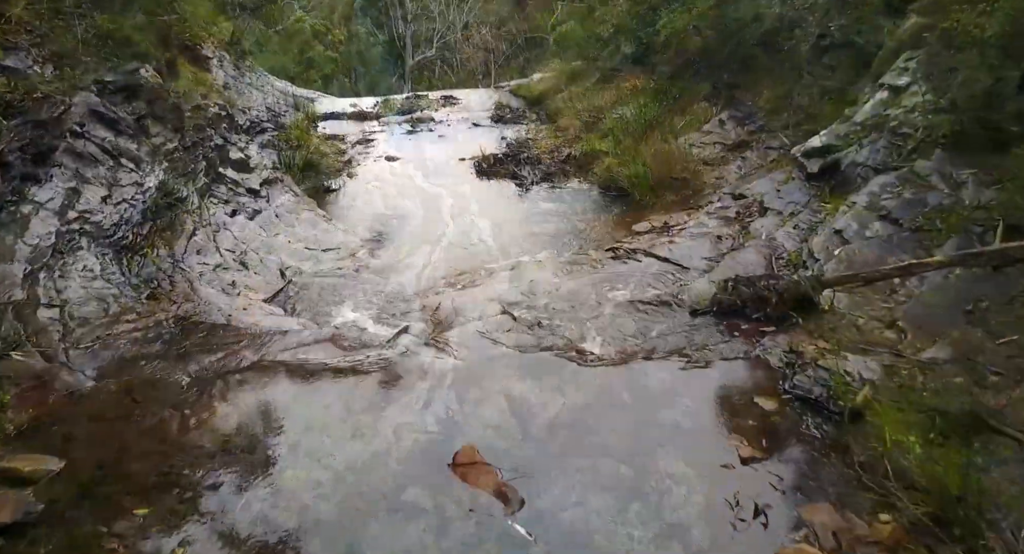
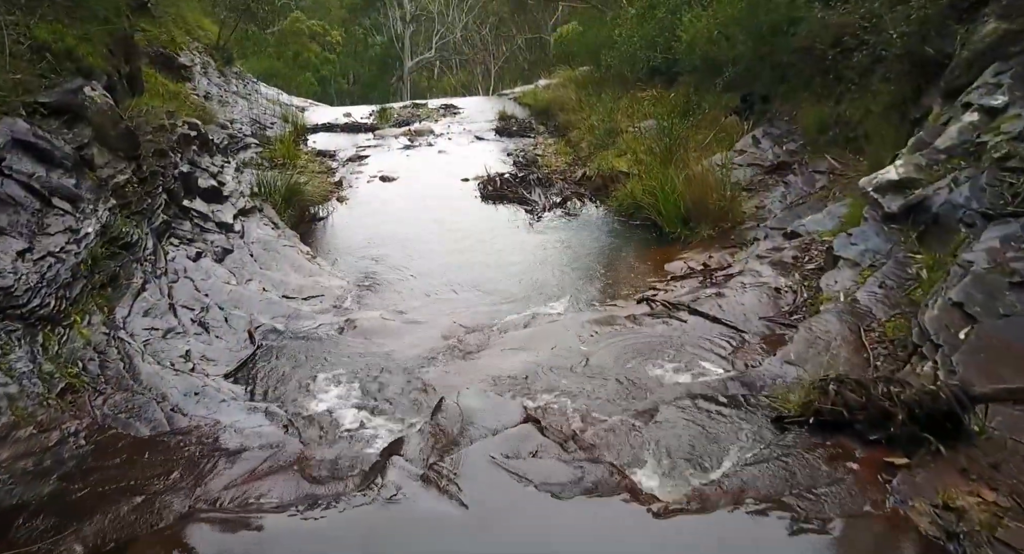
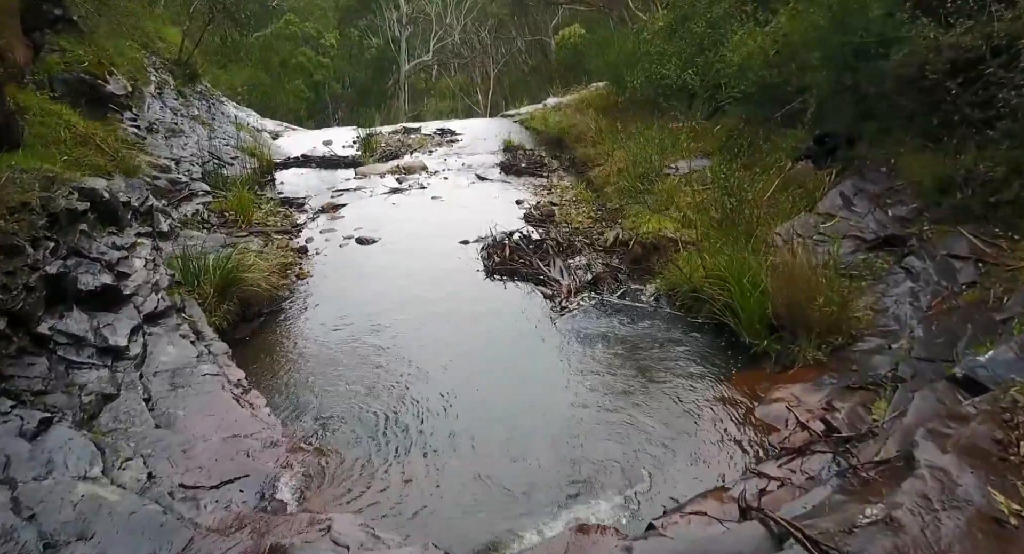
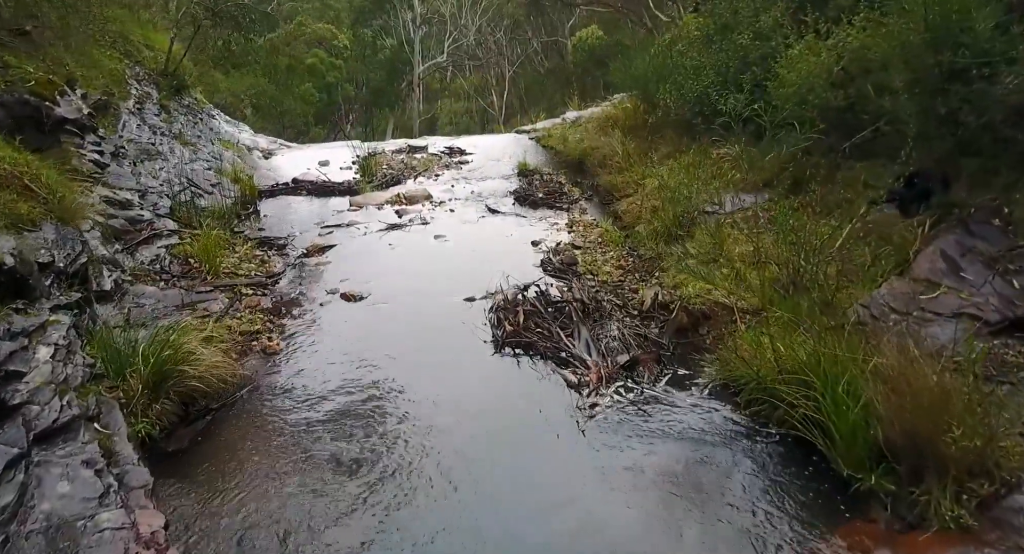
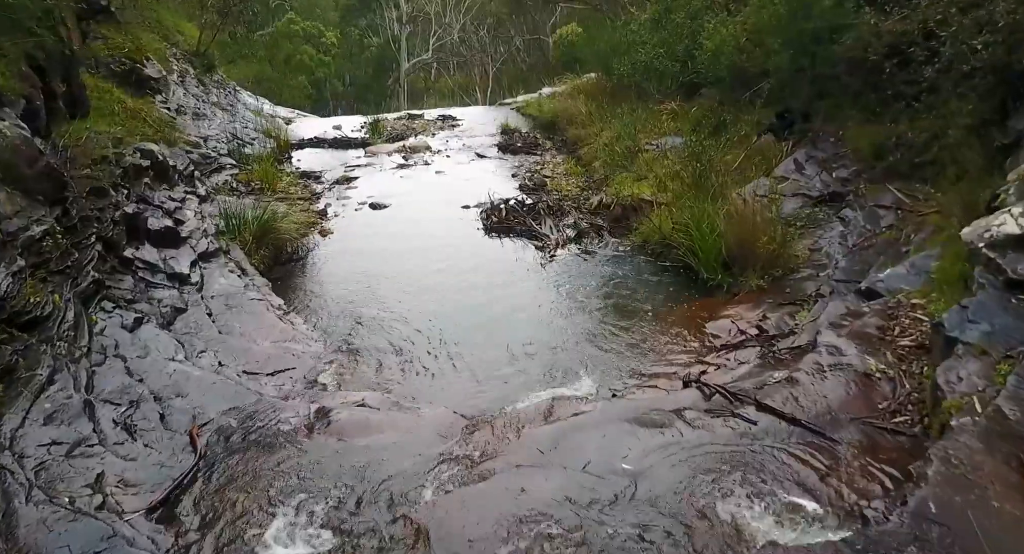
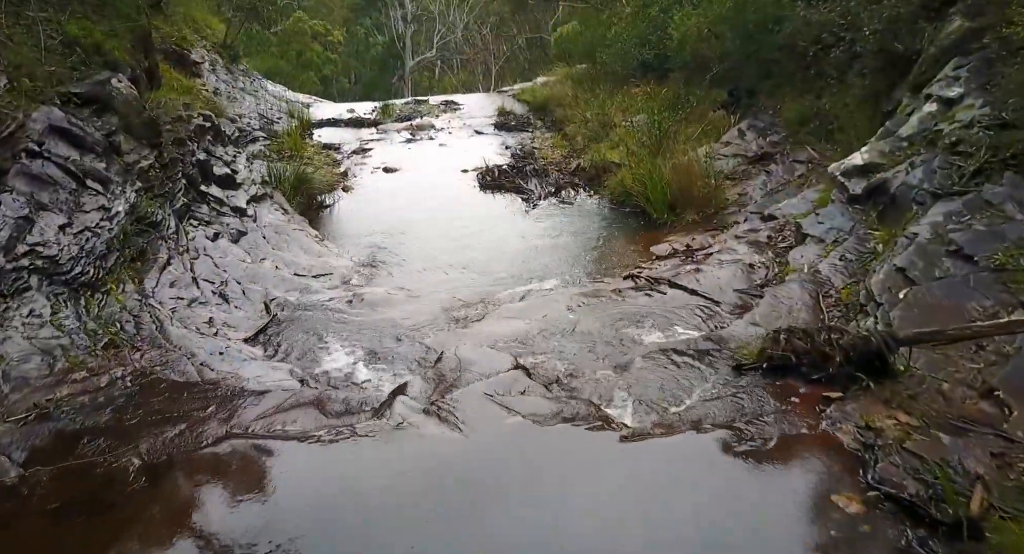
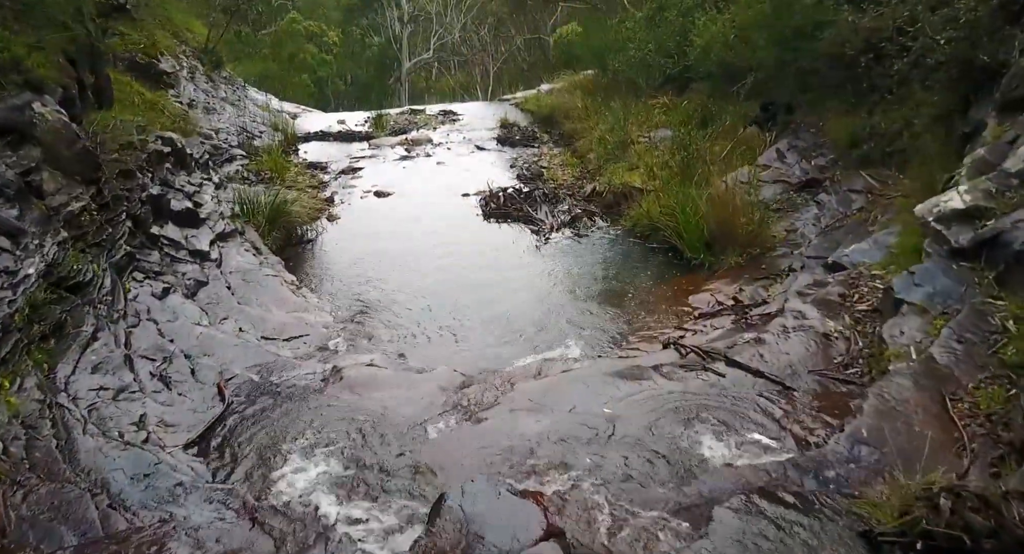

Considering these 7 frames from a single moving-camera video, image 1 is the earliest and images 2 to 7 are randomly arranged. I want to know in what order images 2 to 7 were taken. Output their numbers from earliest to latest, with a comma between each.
6, 2, 7, 5, 3, 4
